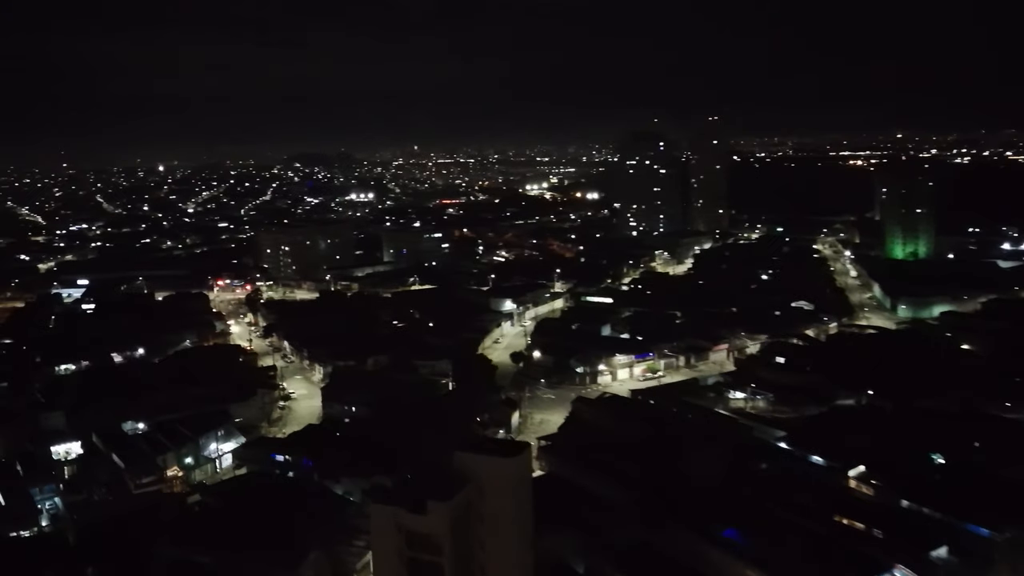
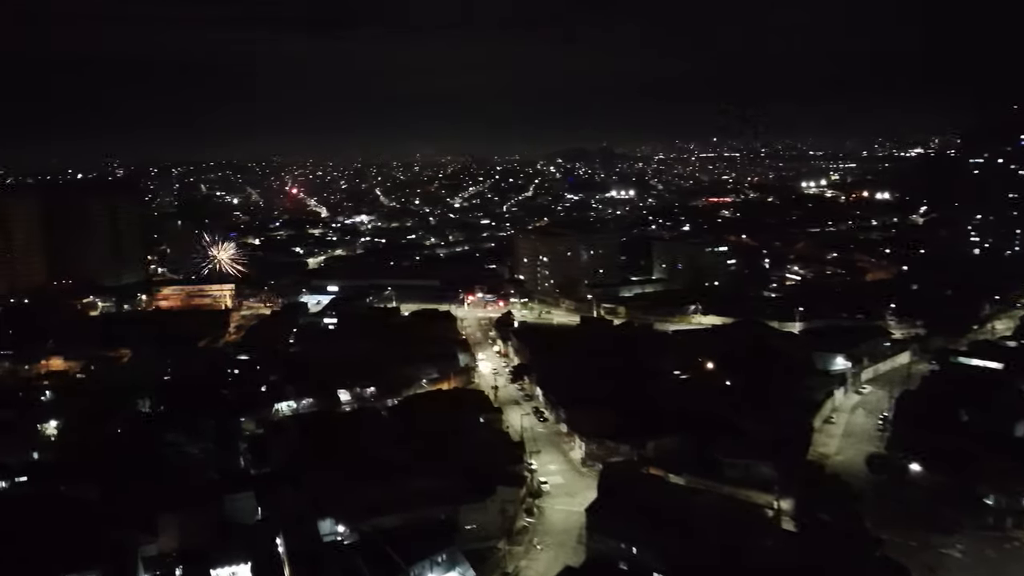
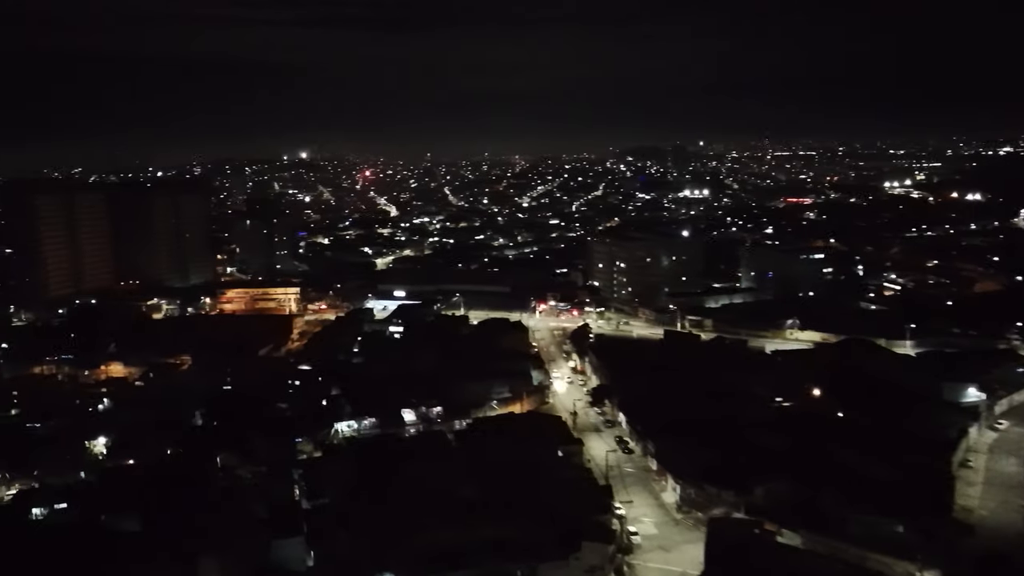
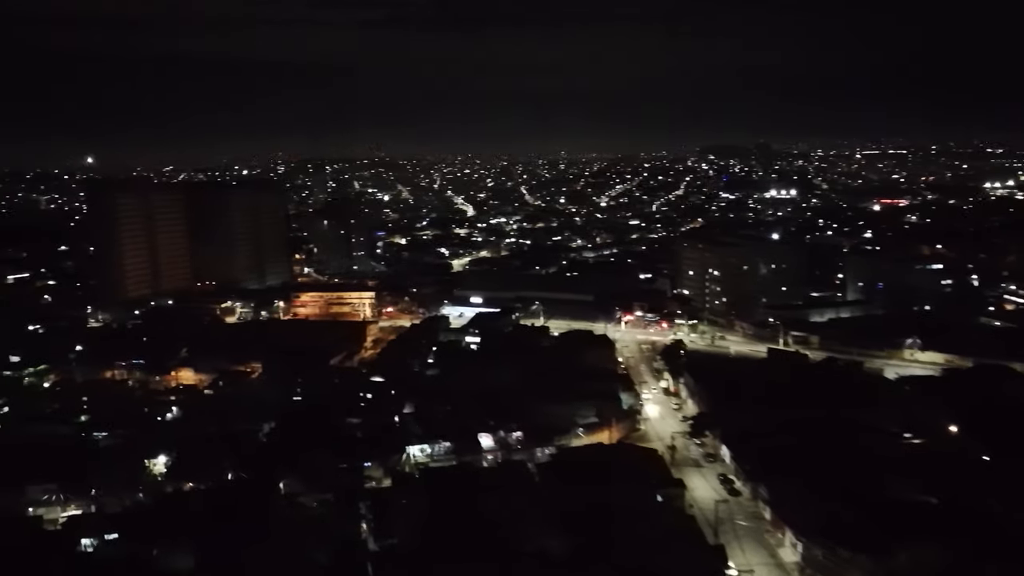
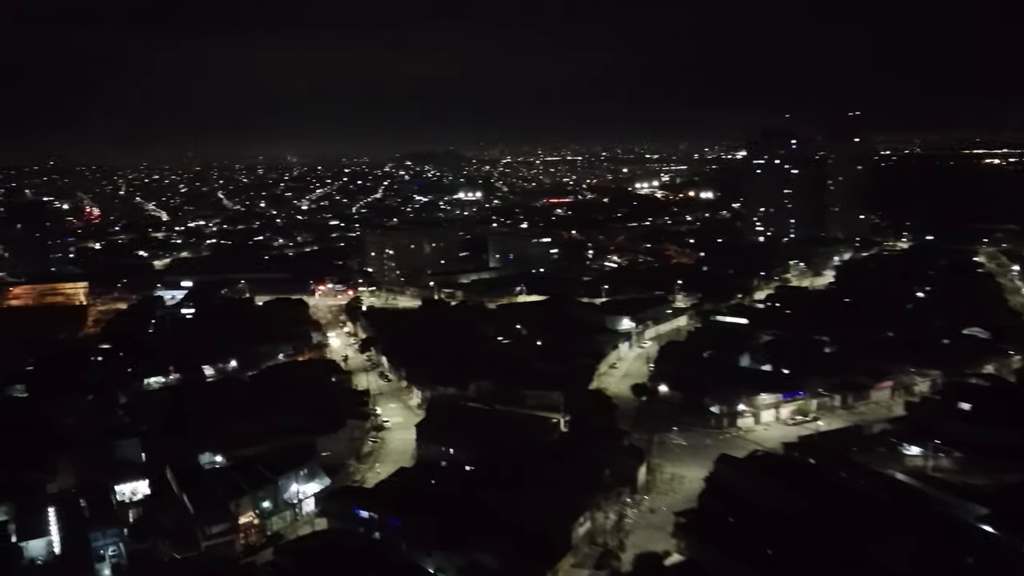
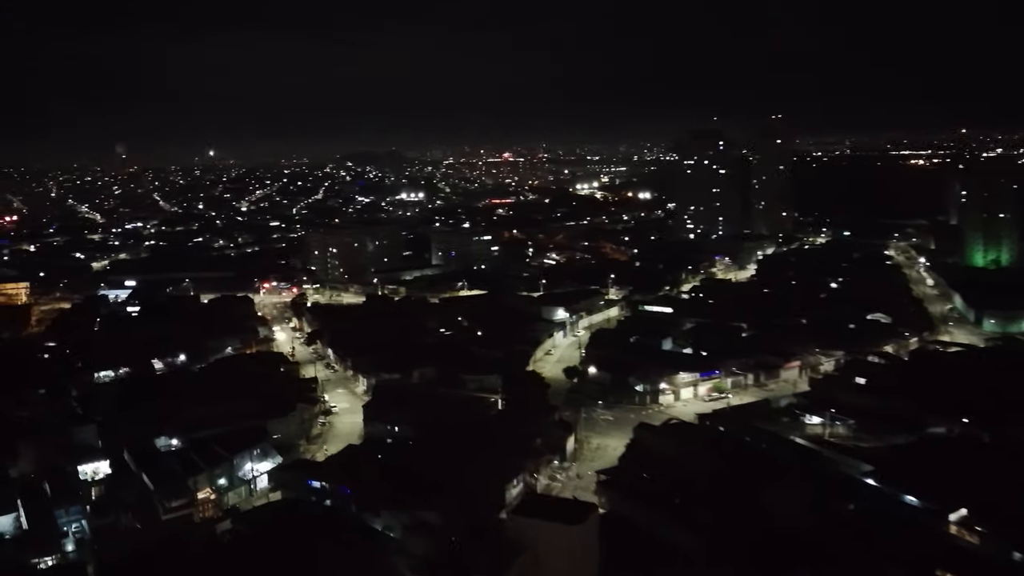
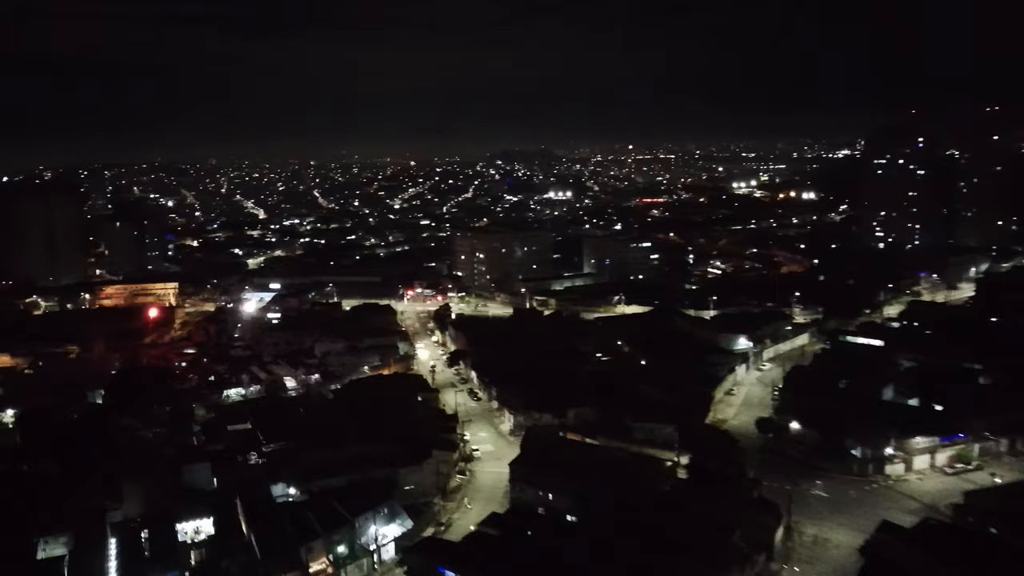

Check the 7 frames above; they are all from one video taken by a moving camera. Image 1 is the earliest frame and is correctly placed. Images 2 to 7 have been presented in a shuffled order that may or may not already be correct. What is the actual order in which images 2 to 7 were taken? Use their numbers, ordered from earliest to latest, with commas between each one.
6, 5, 7, 2, 3, 4
